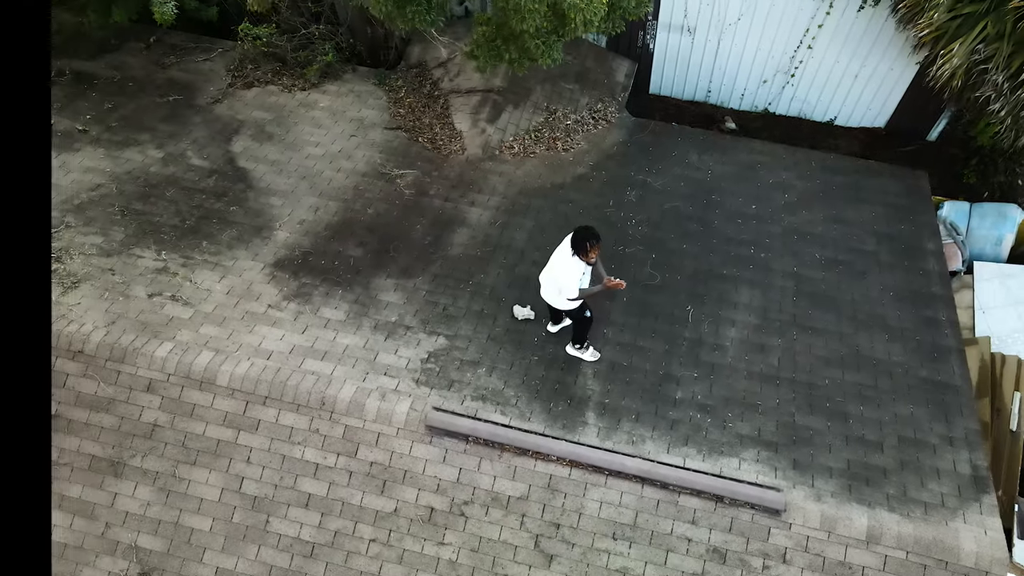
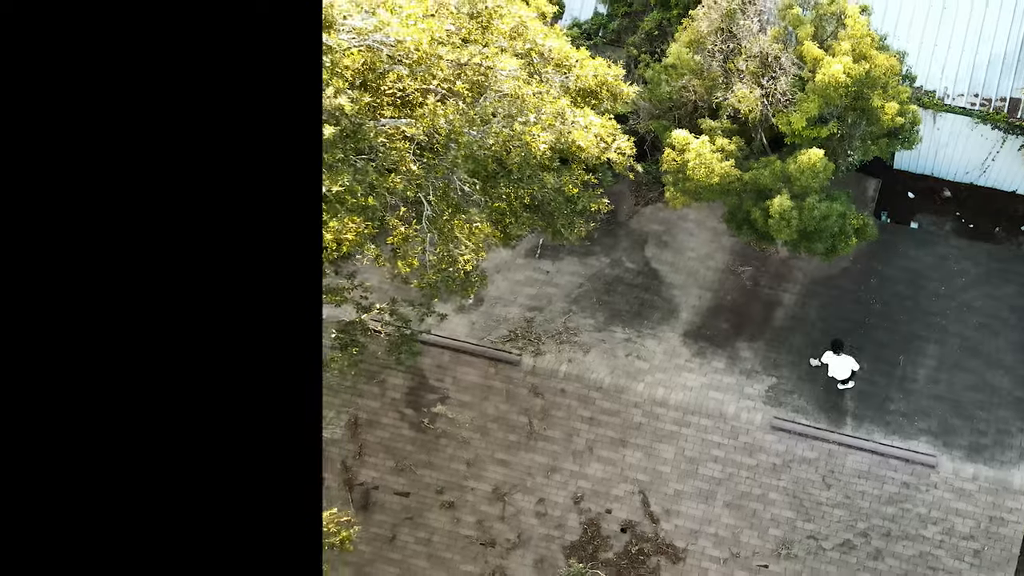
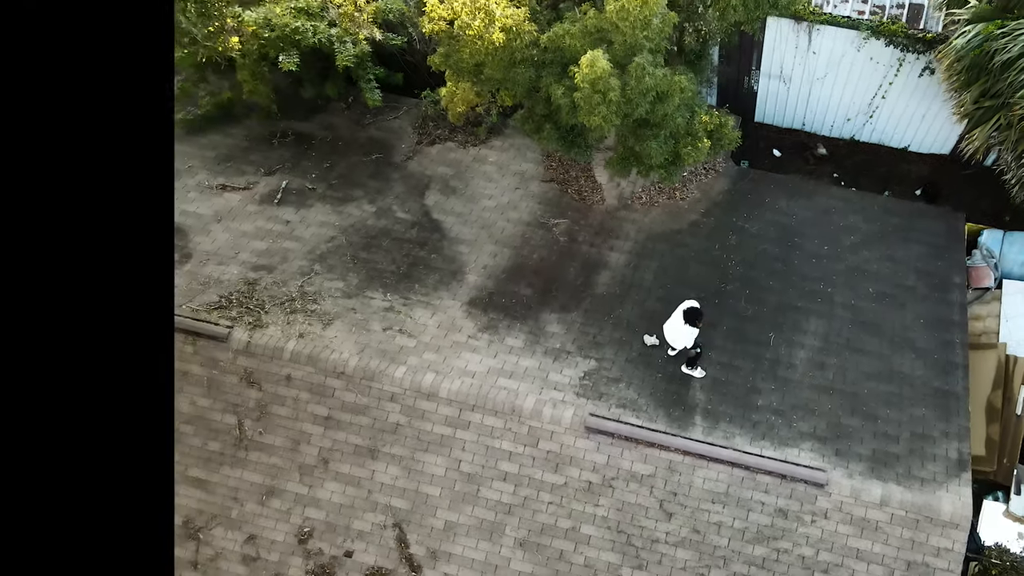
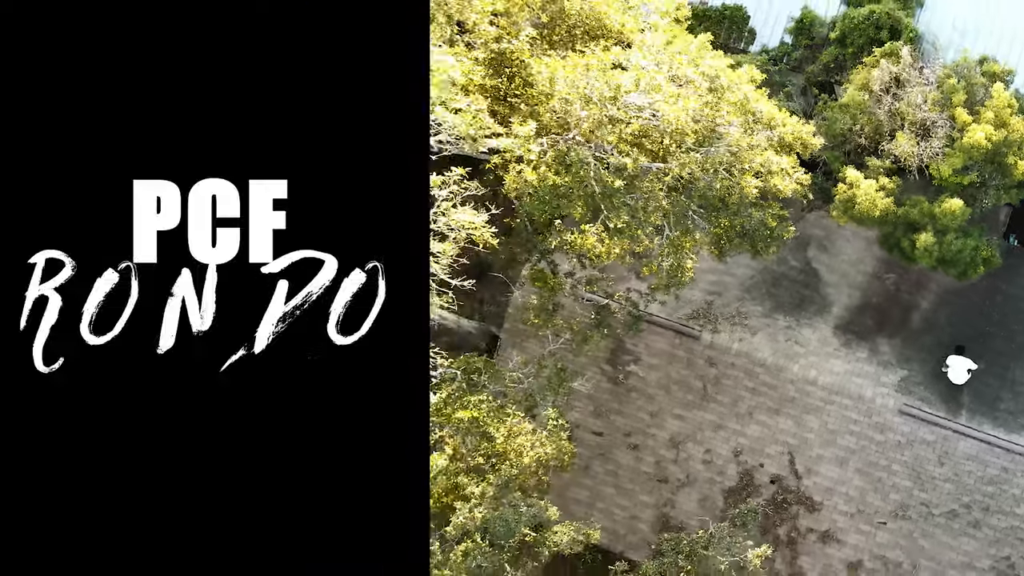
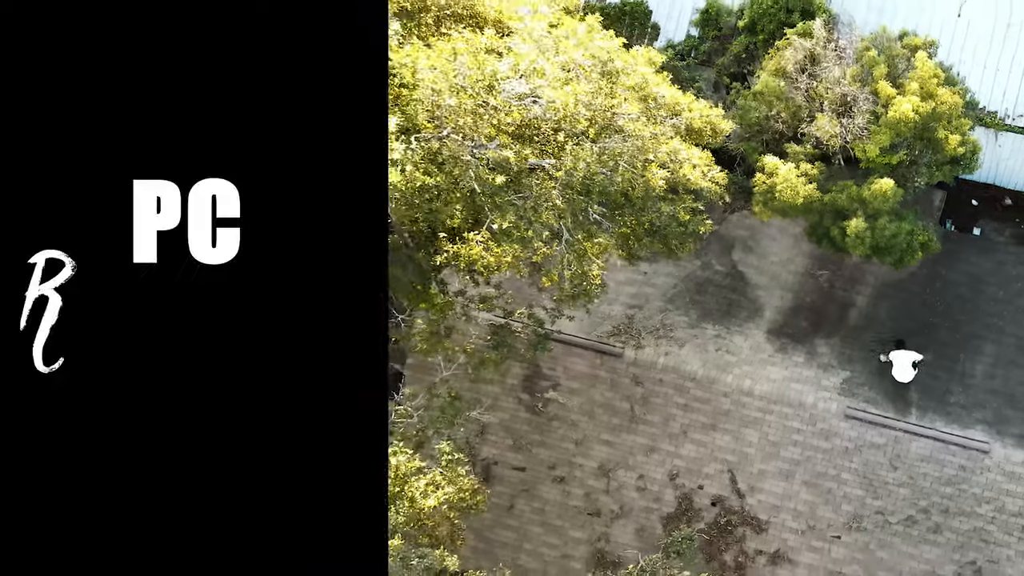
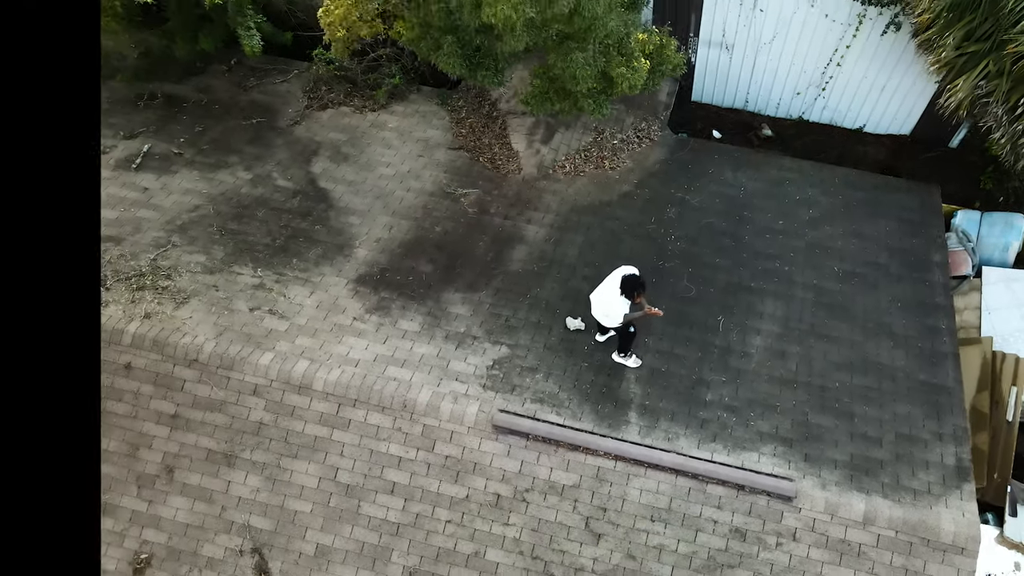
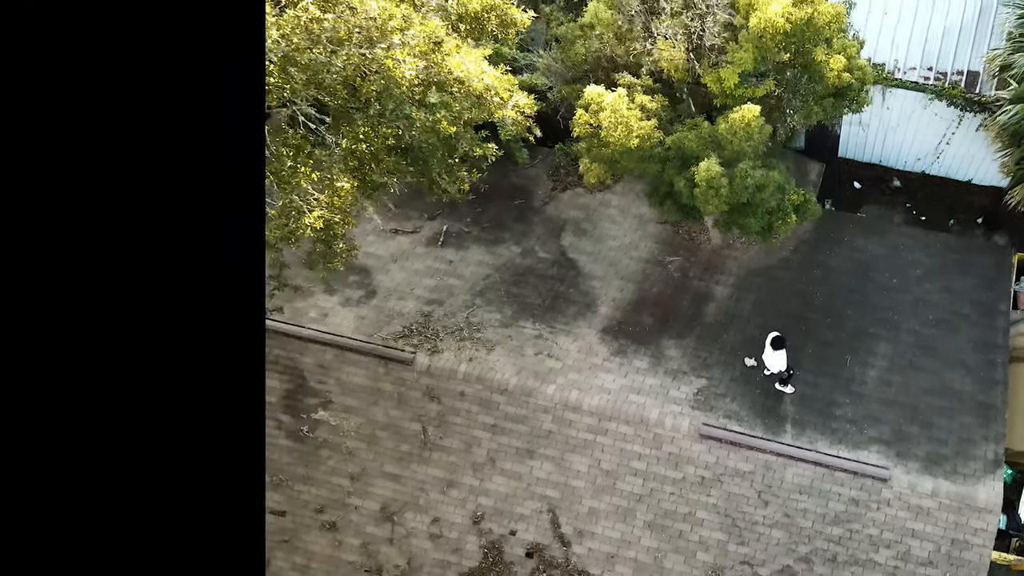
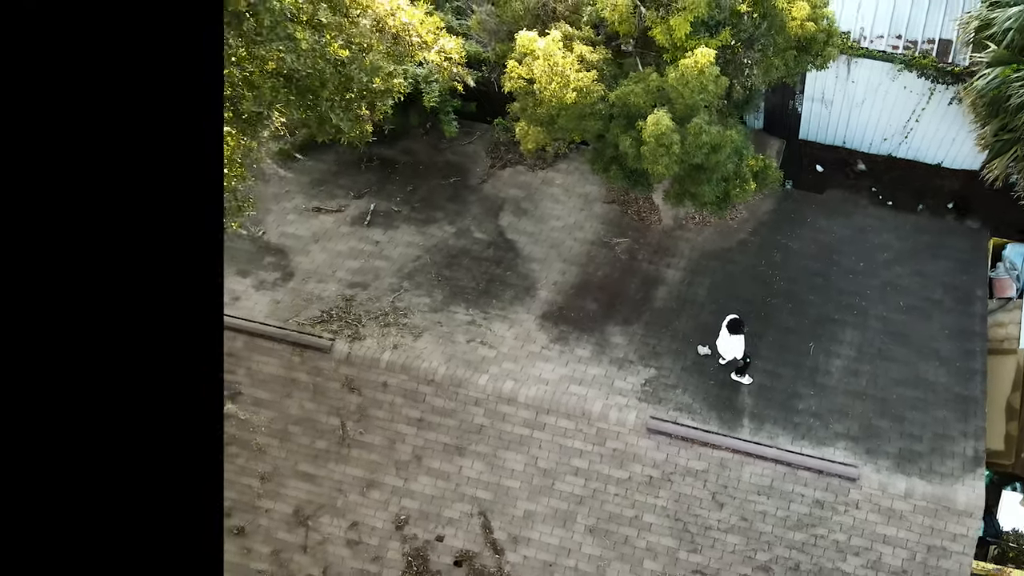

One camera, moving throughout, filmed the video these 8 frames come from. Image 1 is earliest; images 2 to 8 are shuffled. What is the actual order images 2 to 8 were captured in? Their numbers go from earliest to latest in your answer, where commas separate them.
6, 3, 8, 7, 2, 5, 4
